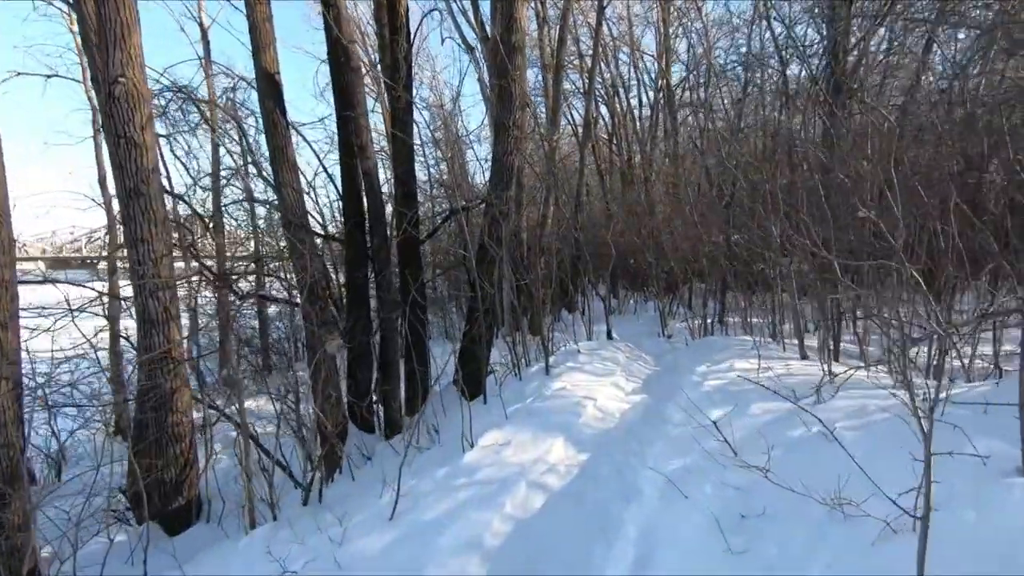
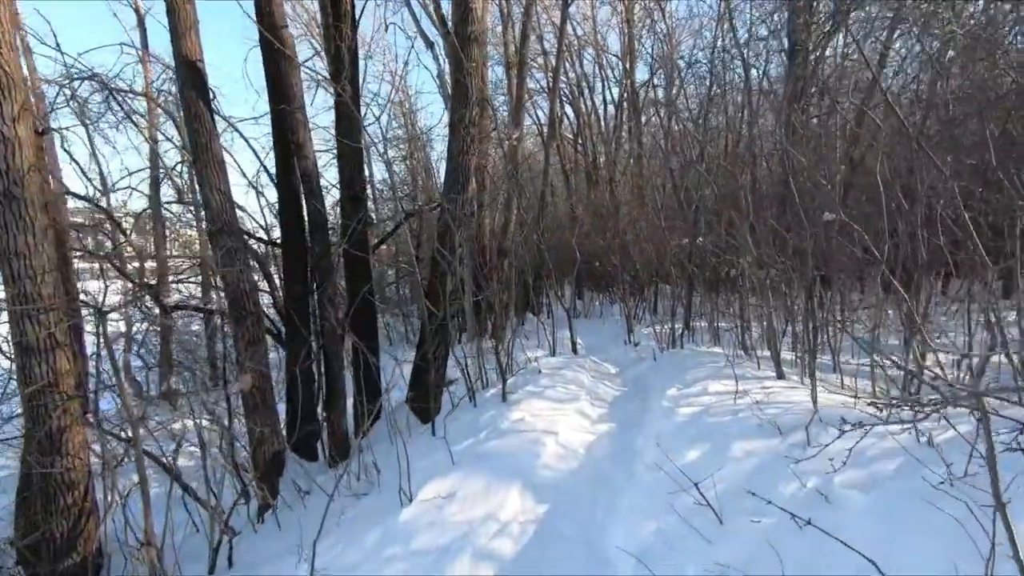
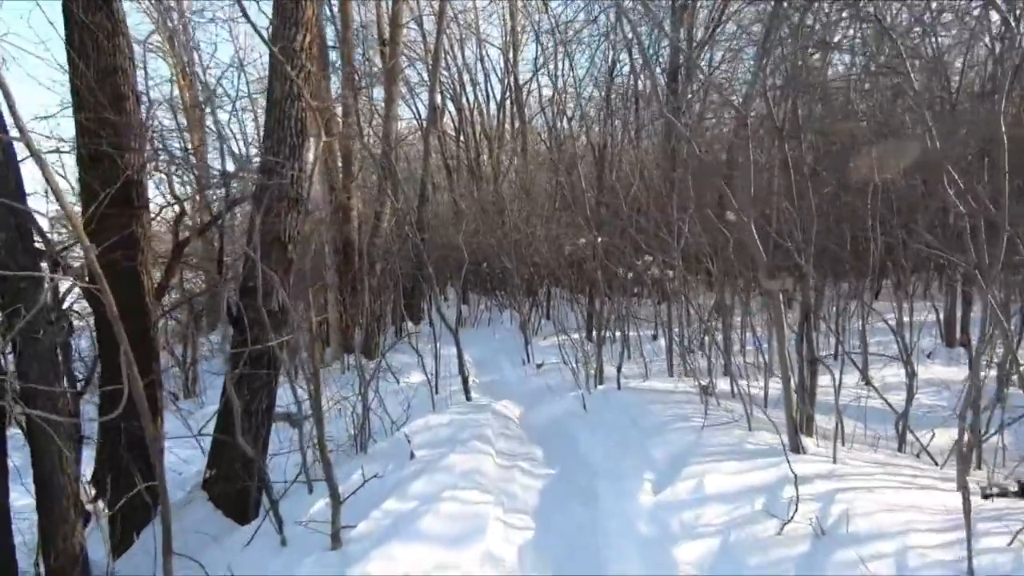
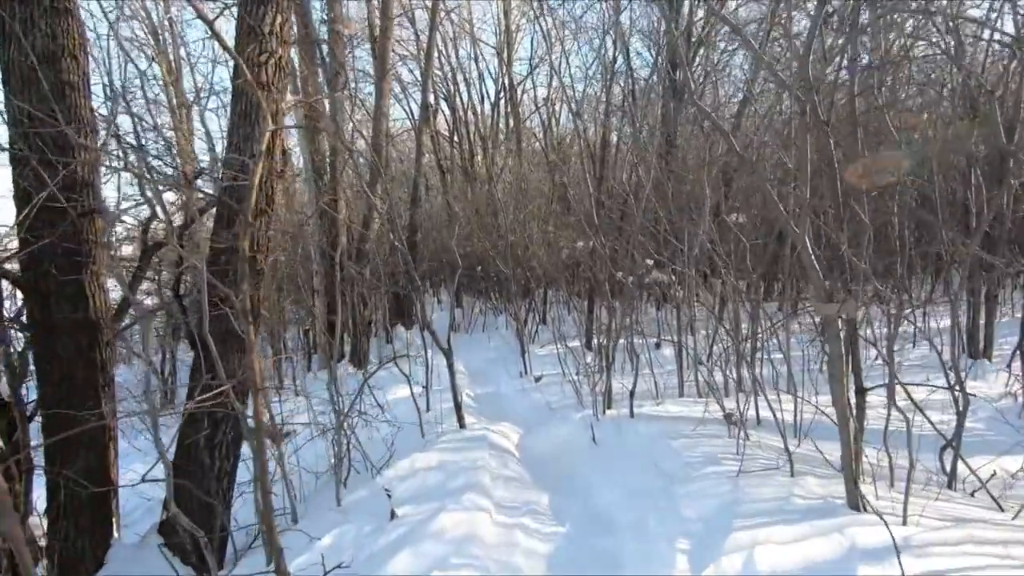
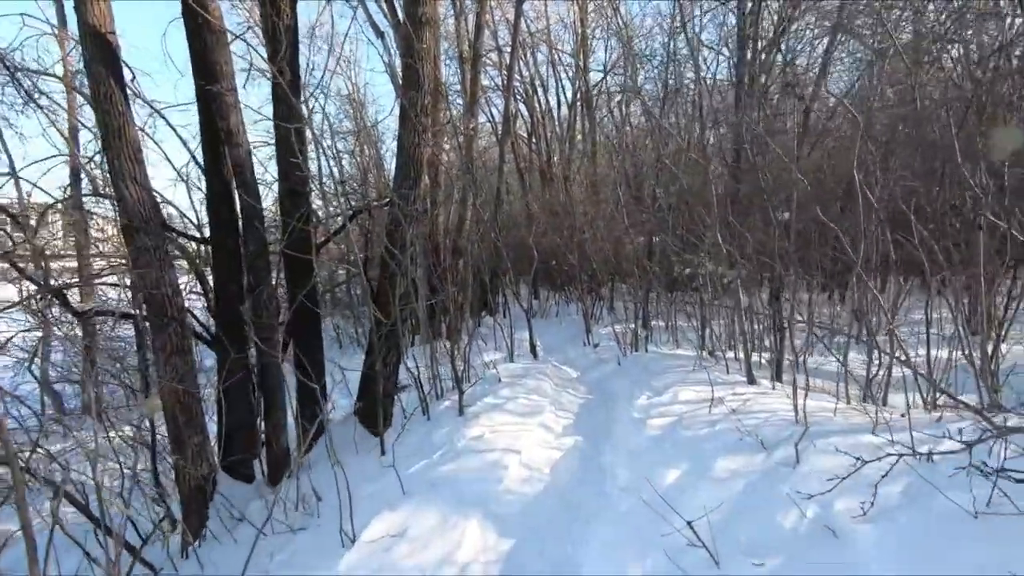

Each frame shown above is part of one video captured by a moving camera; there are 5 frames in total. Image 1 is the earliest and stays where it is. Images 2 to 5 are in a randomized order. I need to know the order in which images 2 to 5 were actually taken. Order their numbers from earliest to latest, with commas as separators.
2, 5, 3, 4
